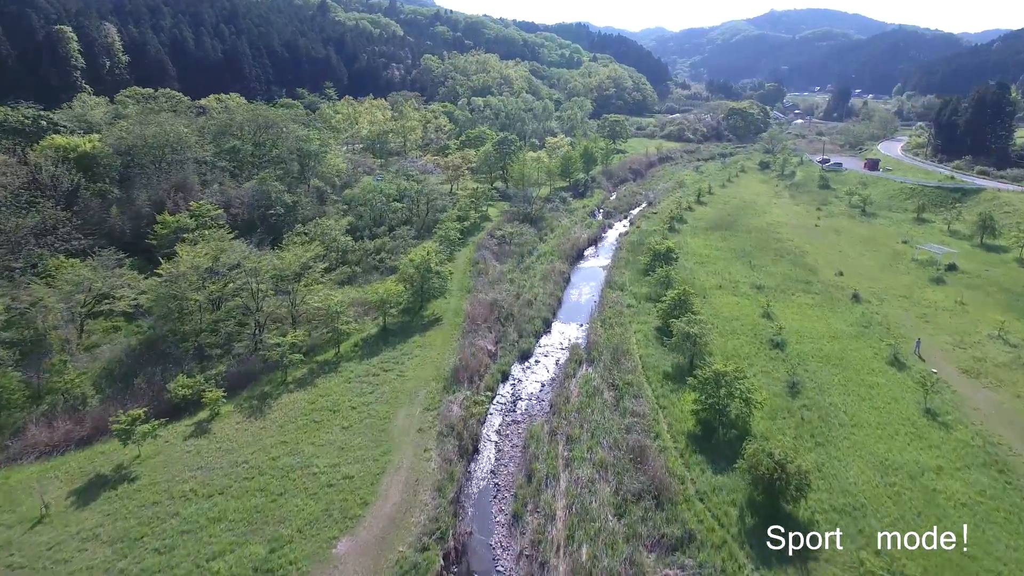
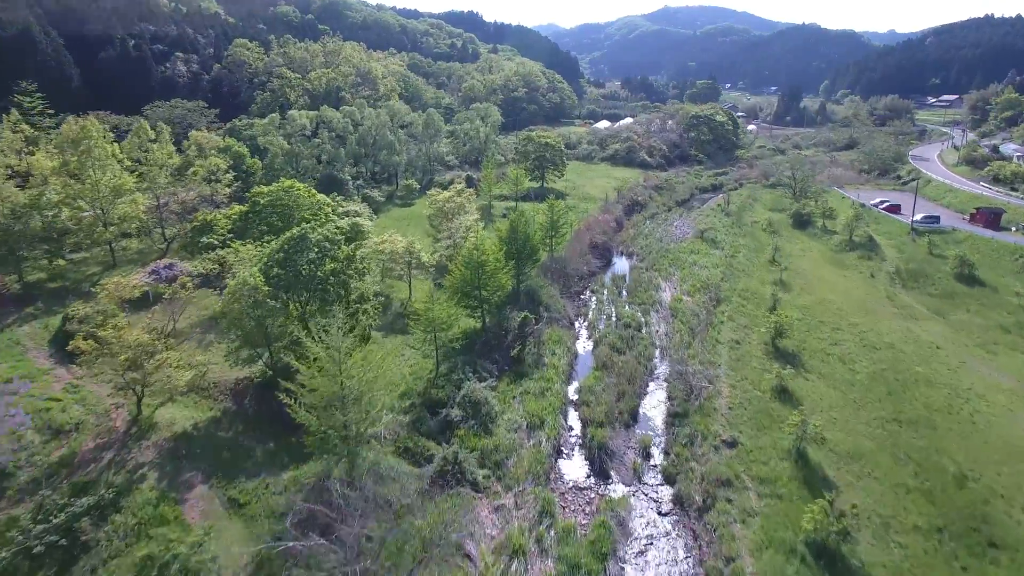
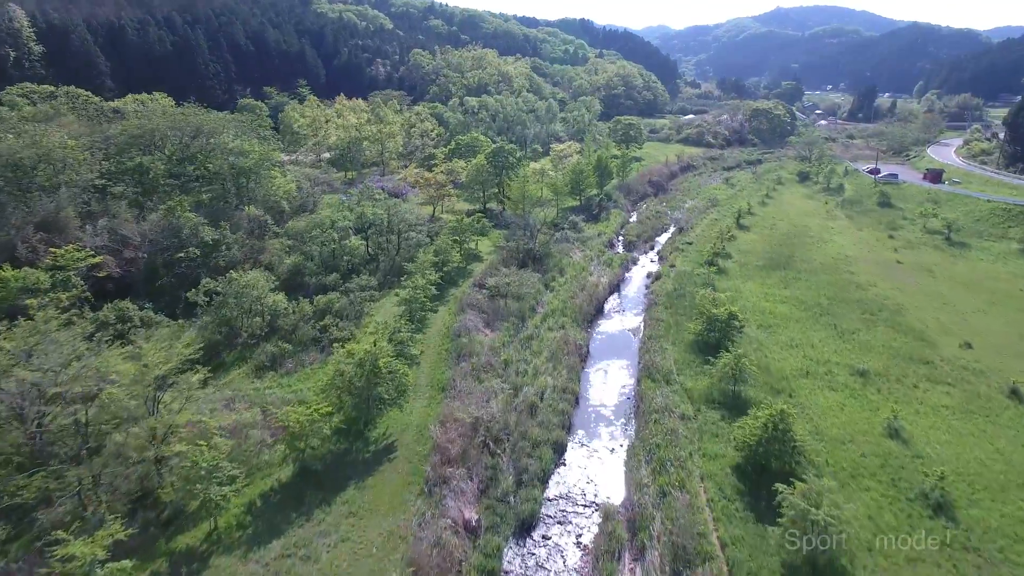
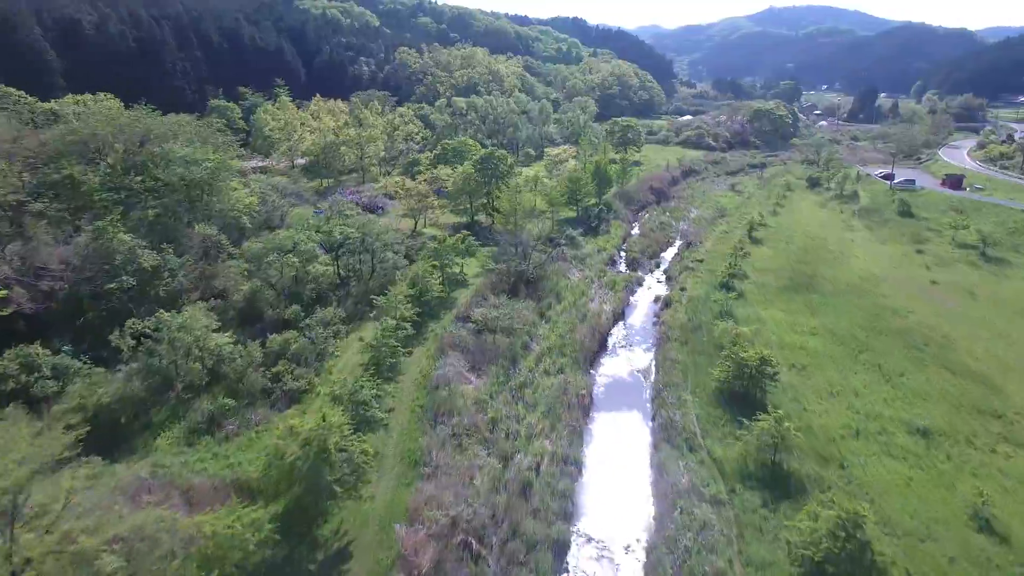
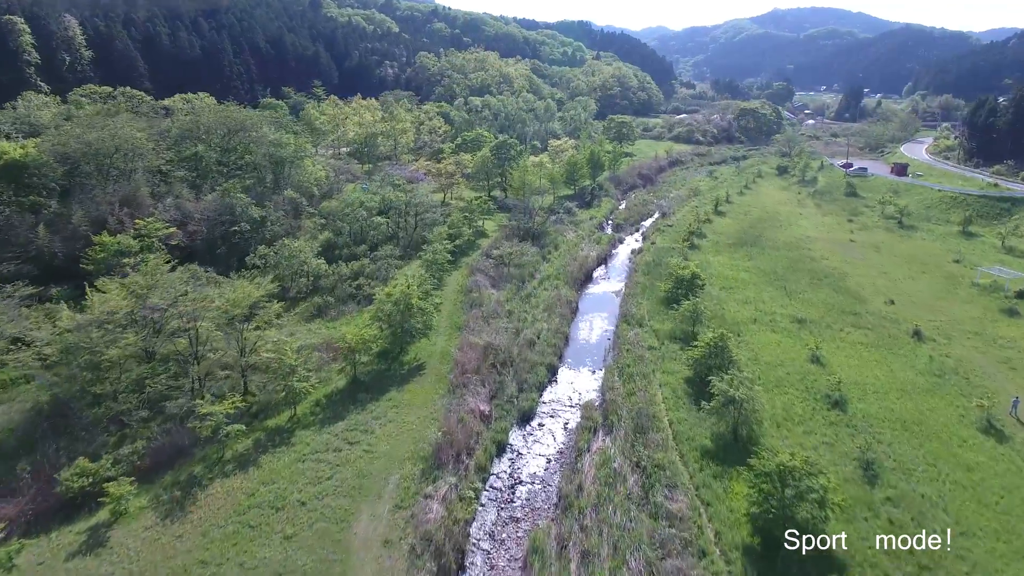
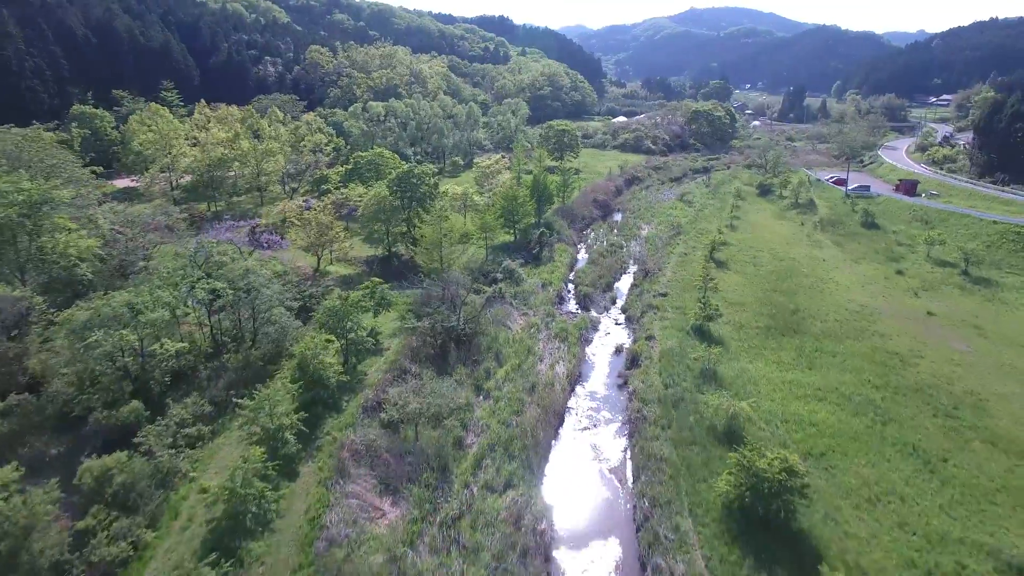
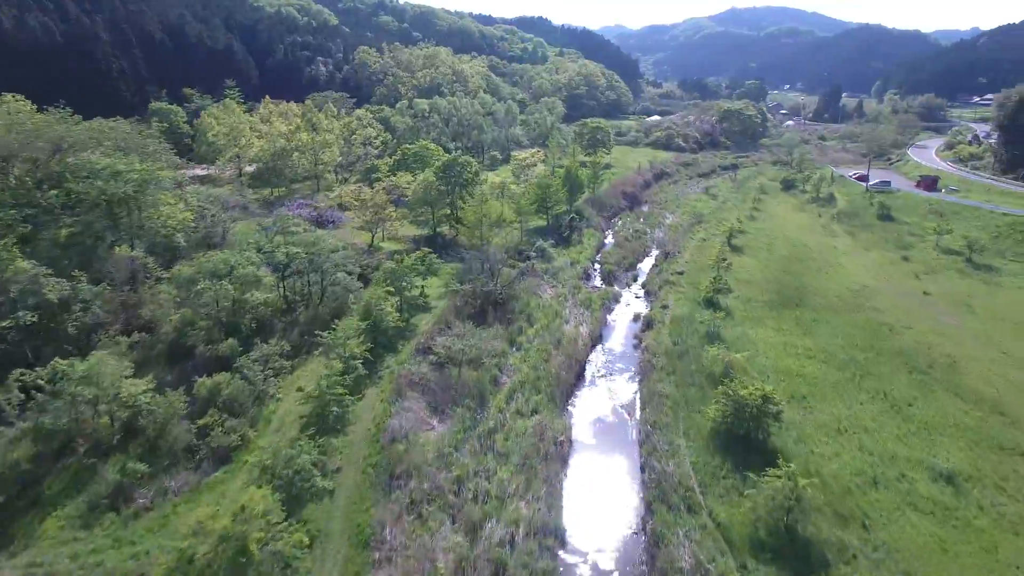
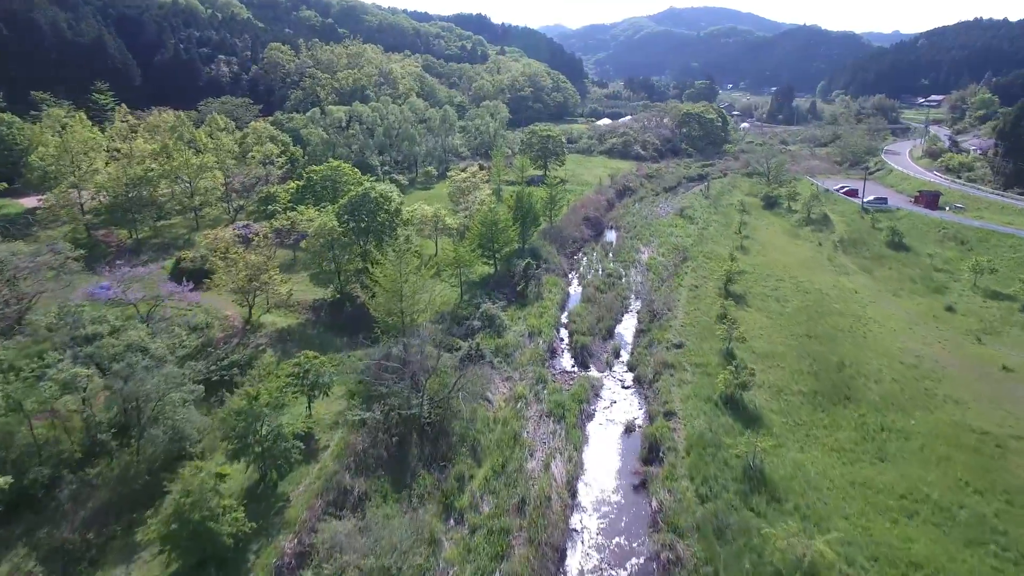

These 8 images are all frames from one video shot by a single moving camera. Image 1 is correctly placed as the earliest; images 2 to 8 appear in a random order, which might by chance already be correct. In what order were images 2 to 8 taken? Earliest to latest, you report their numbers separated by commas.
5, 3, 4, 7, 6, 8, 2
